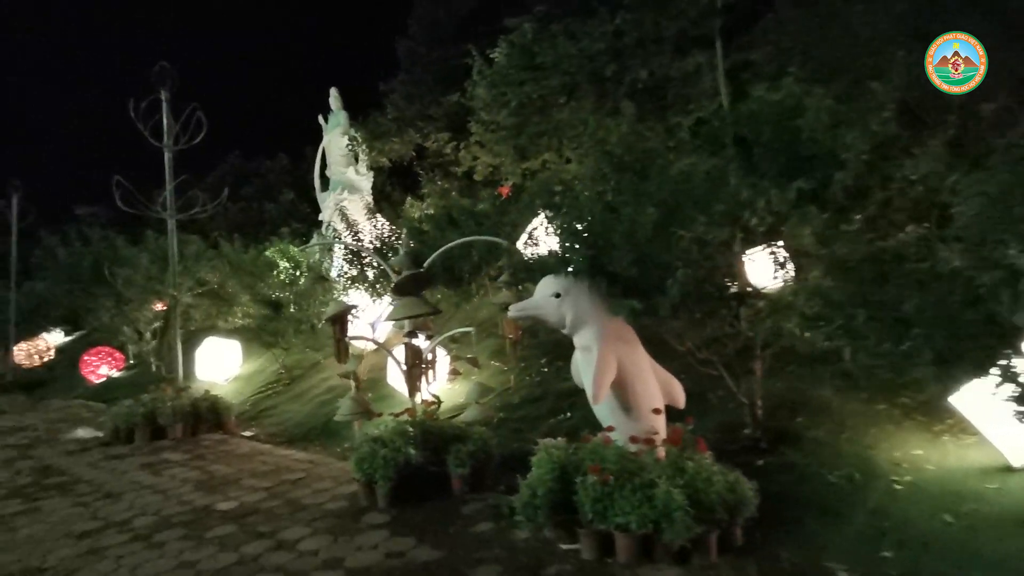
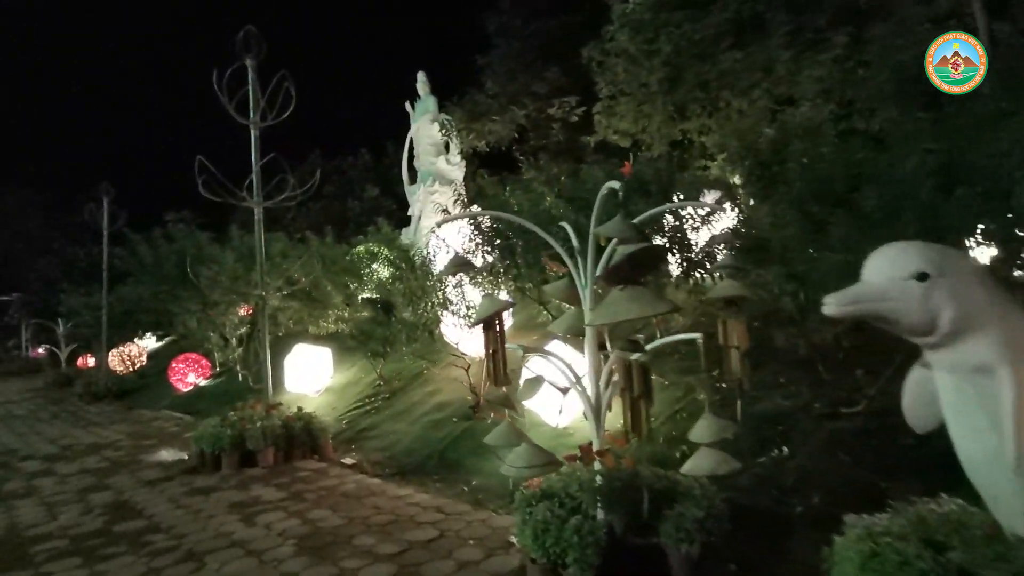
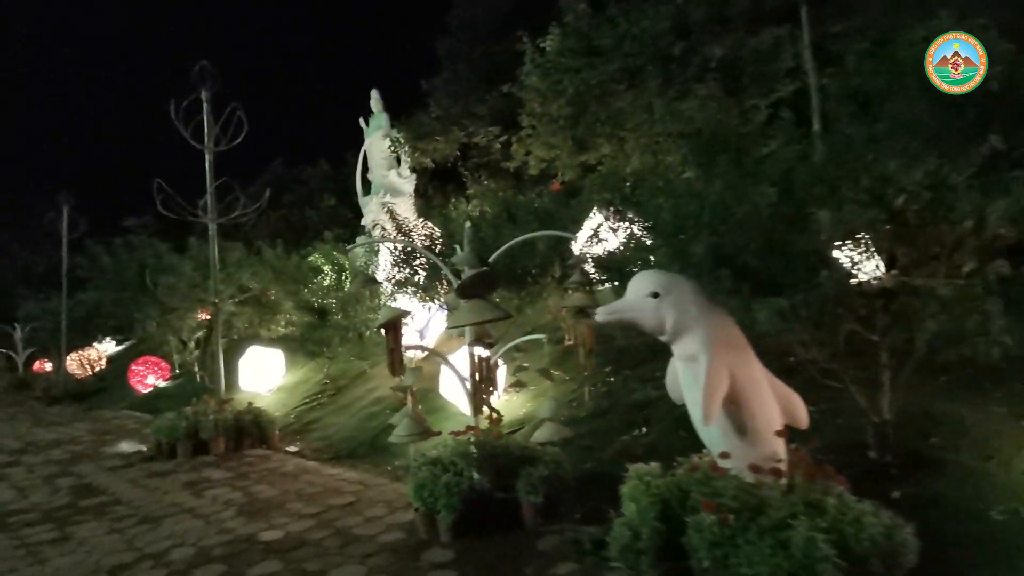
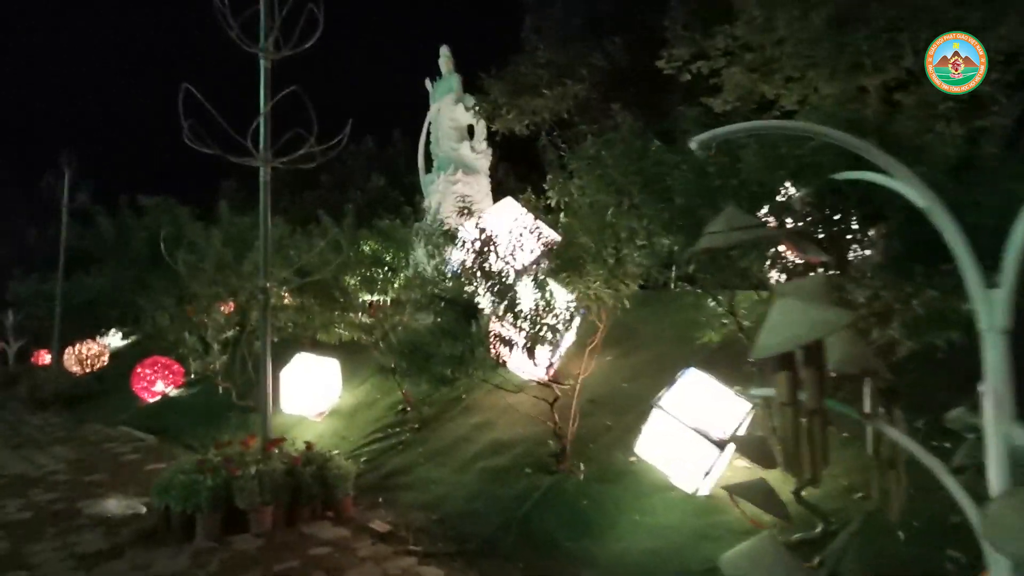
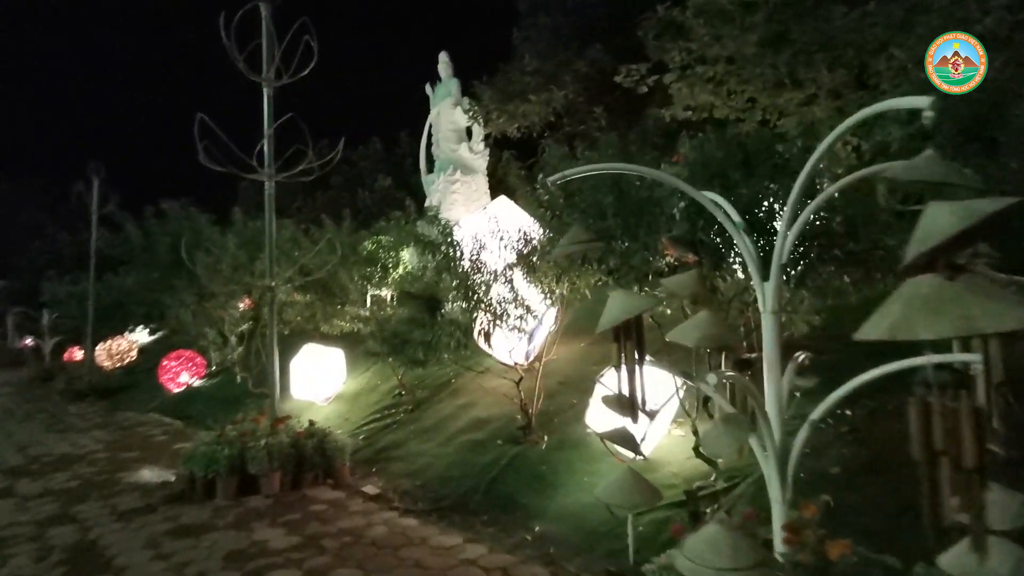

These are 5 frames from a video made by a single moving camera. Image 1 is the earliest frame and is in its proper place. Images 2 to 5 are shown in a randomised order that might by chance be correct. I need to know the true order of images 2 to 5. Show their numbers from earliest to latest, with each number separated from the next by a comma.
3, 2, 5, 4
